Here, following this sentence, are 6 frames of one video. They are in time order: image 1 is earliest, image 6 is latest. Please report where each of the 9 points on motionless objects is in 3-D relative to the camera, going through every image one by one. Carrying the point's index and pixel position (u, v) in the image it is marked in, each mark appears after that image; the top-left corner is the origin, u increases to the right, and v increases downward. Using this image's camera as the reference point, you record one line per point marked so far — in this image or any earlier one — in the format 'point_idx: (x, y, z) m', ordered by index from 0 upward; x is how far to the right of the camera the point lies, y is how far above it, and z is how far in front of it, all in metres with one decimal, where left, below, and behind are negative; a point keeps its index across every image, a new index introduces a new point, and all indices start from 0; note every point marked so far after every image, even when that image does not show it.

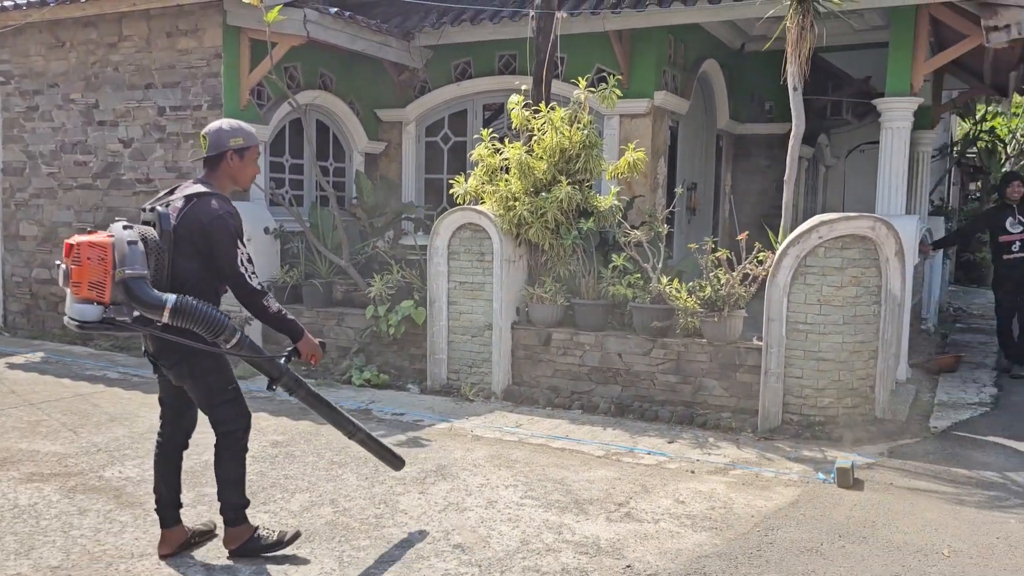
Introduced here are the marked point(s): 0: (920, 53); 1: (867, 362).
0: (+3.6, +2.1, +7.3) m
1: (+2.4, -0.5, +5.6) m
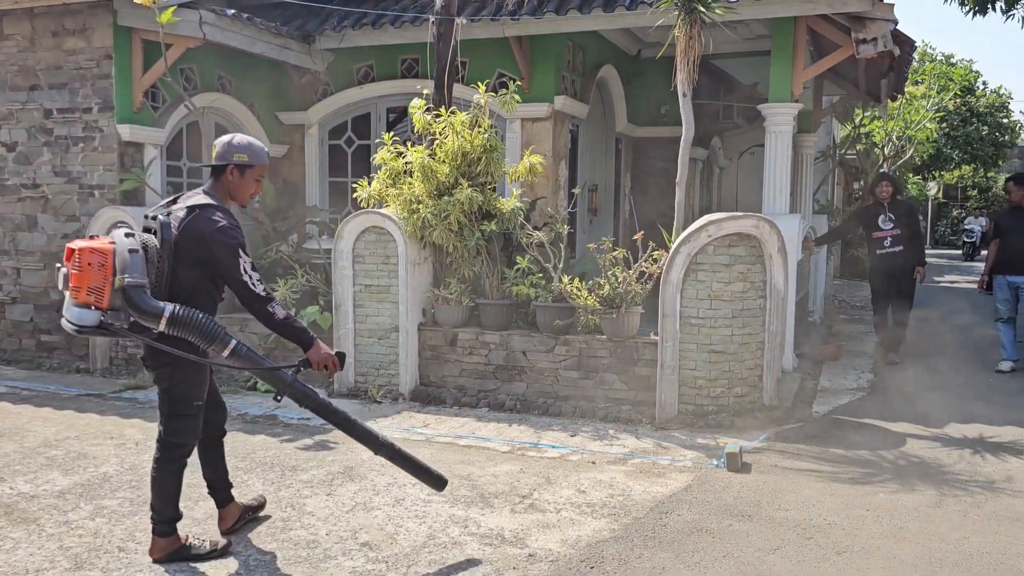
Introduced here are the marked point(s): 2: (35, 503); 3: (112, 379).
0: (+2.7, +2.1, +7.8) m
1: (+1.7, -0.5, +5.9) m
2: (-2.4, -1.1, +4.2) m
3: (-3.6, -0.8, +7.5) m
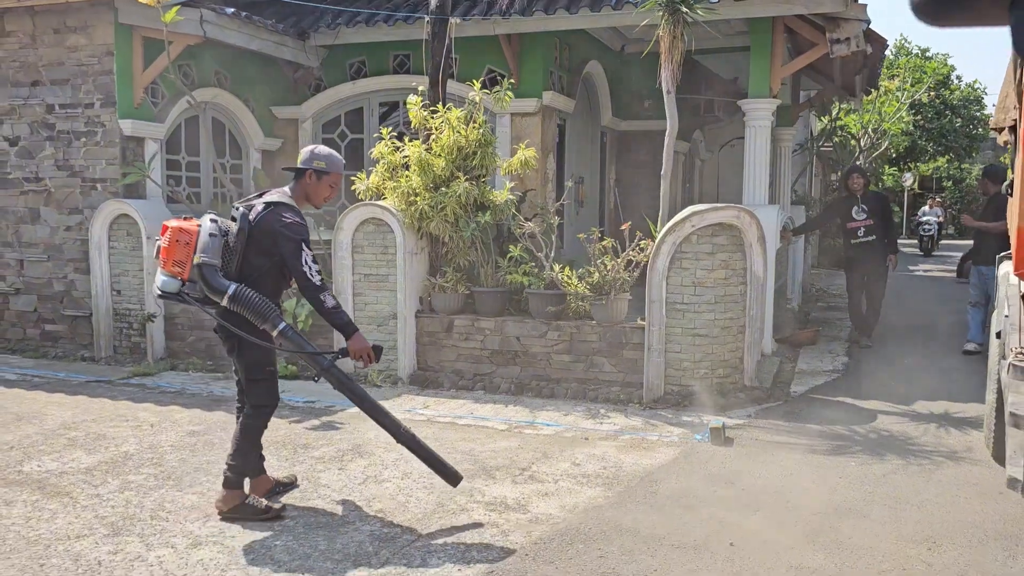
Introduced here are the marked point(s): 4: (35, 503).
0: (+2.6, +2.3, +8.1) m
1: (+1.7, -0.4, +6.3) m
2: (-2.4, -1.0, +4.5) m
3: (-3.7, -0.7, +7.7) m
4: (-2.3, -1.1, +4.1) m
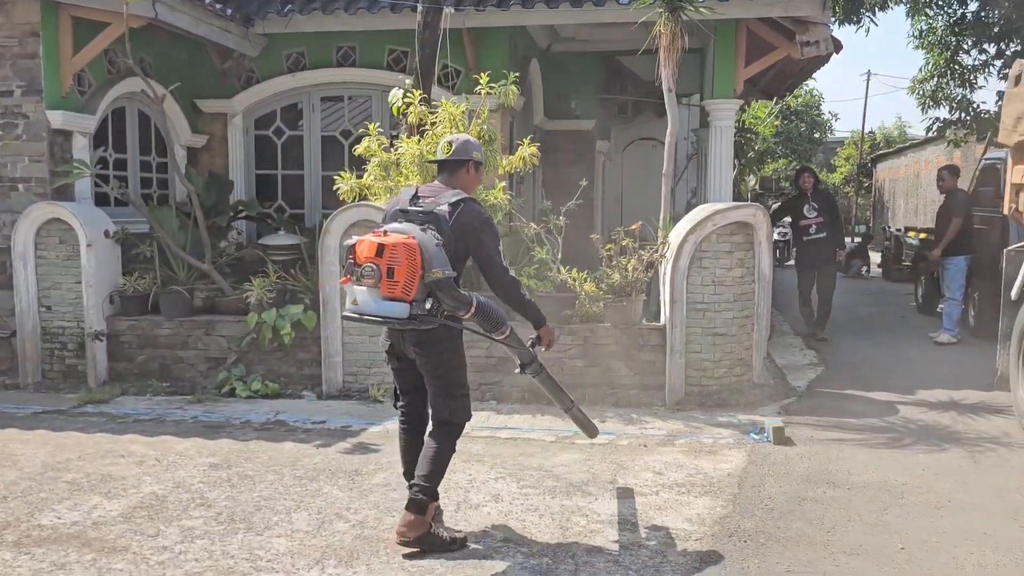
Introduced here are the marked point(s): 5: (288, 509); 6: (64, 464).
0: (+2.3, +2.3, +8.3) m
1: (+1.8, -0.3, +6.3) m
2: (-1.8, -1.1, +3.8) m
3: (-3.7, -0.8, +6.7) m
4: (-1.7, -1.1, +3.4) m
5: (-1.1, -1.1, +4.1) m
6: (-2.6, -1.0, +4.8) m
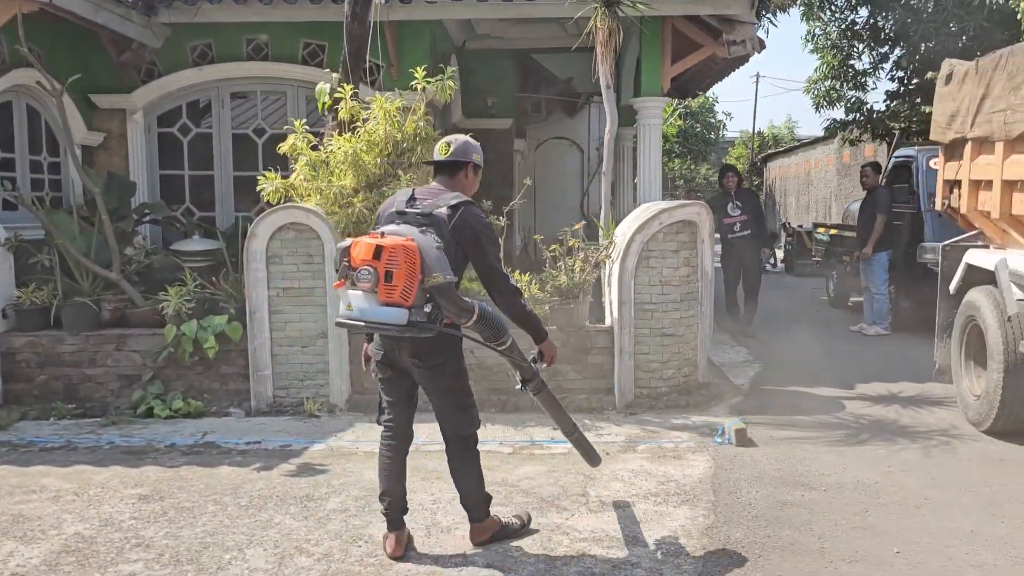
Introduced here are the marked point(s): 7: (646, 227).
0: (+1.6, +2.3, +8.3) m
1: (+1.4, -0.3, +6.3) m
2: (-1.9, -1.2, +3.3) m
3: (-4.1, -1.0, +6.0) m
4: (-1.7, -1.2, +2.9) m
5: (-1.2, -1.1, +3.7) m
6: (-2.8, -1.1, +4.2) m
7: (+1.0, +0.4, +6.0) m
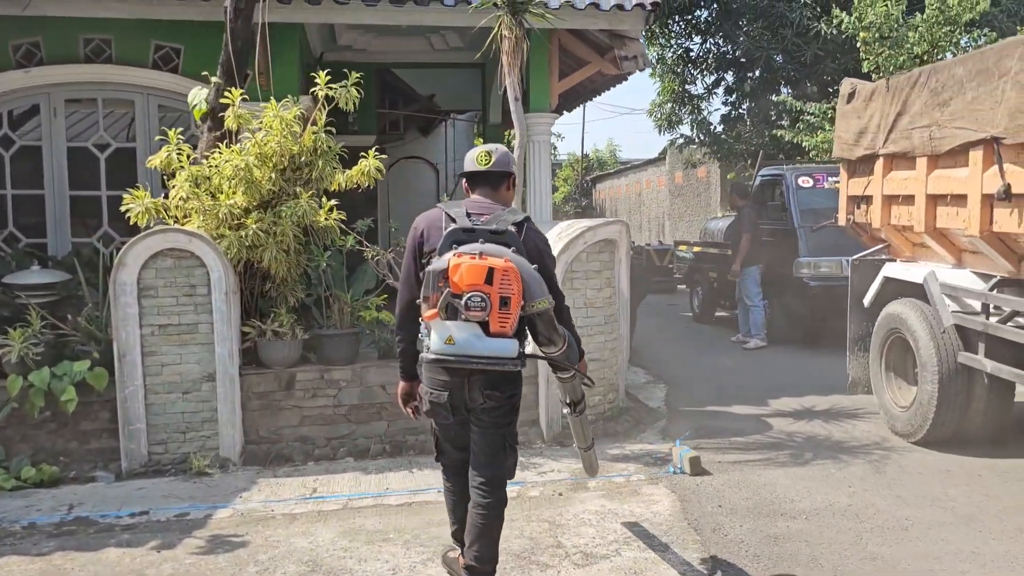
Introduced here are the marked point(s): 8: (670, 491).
0: (+0.4, +2.1, +8.1) m
1: (+0.8, -0.5, +6.0) m
2: (-1.8, -1.3, +2.4) m
3: (-4.5, -1.3, +4.5) m
4: (-1.6, -1.3, +2.1) m
5: (-1.2, -1.3, +2.9) m
6: (-2.8, -1.3, +3.1) m
7: (+0.4, +0.3, +5.6) m
8: (+0.9, -1.1, +4.5) m
